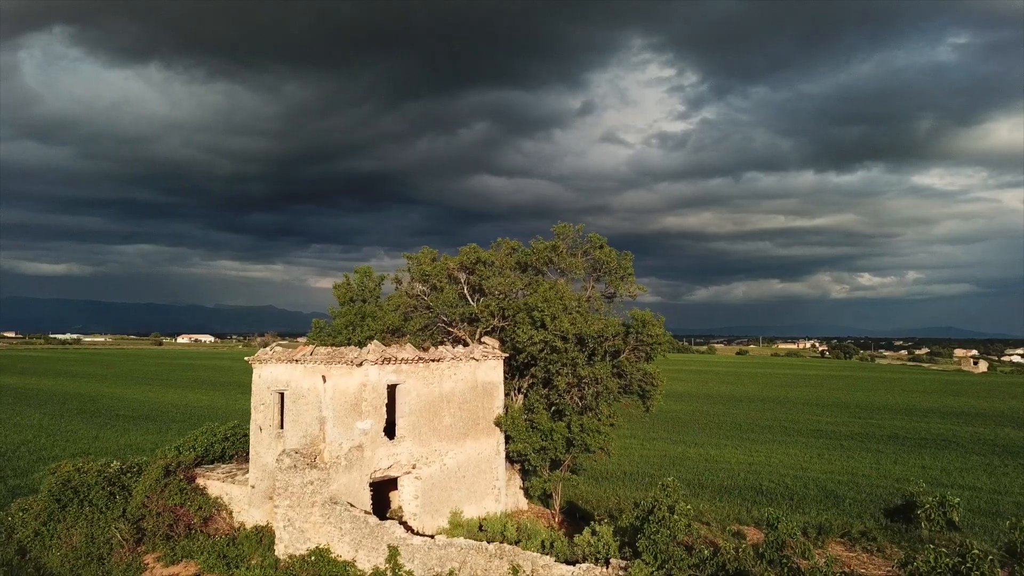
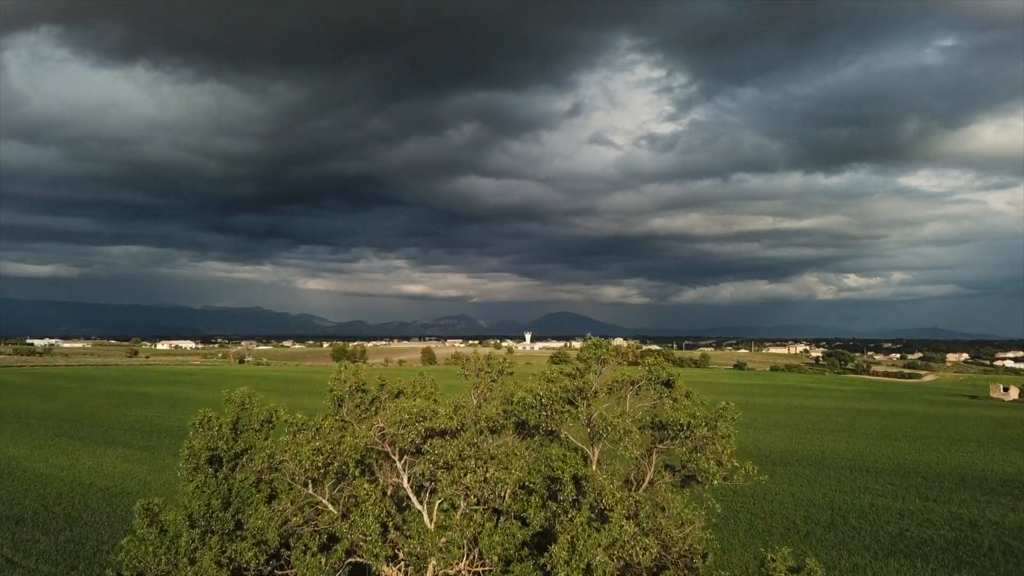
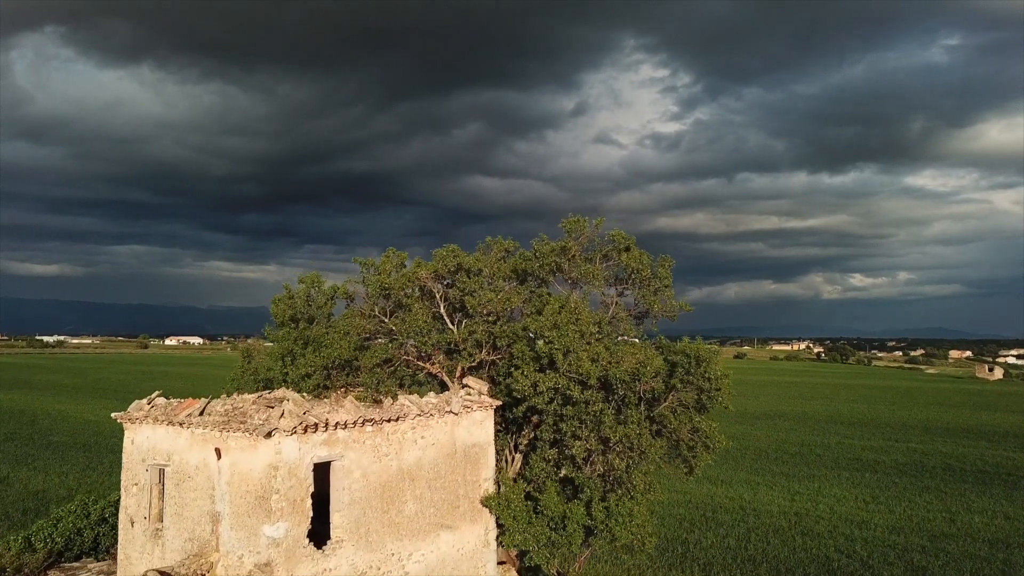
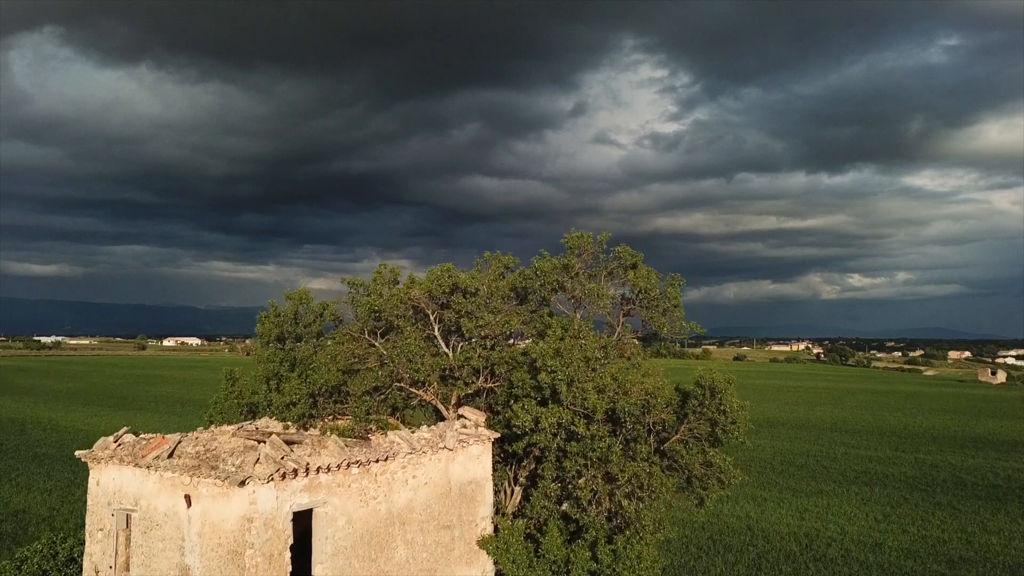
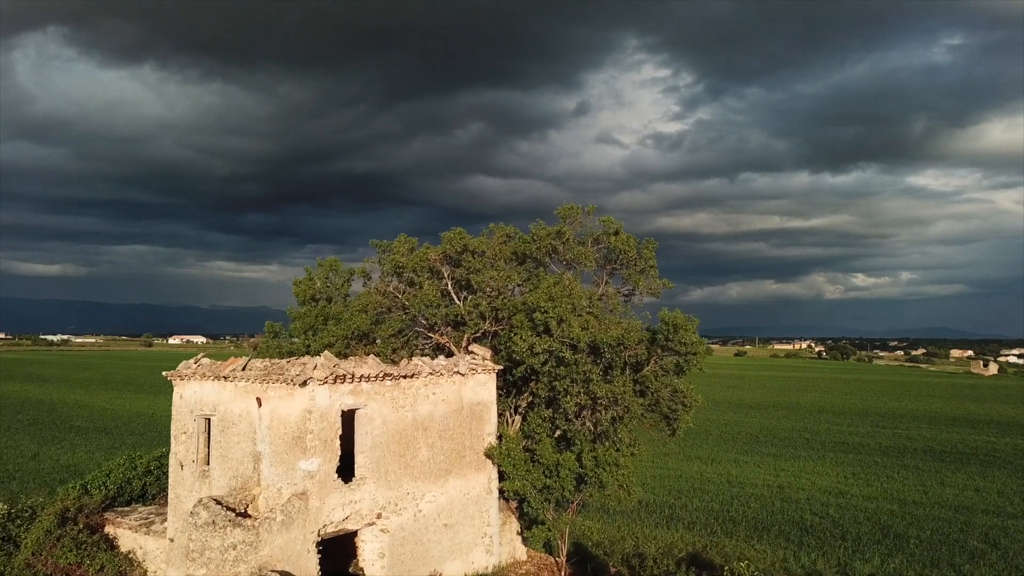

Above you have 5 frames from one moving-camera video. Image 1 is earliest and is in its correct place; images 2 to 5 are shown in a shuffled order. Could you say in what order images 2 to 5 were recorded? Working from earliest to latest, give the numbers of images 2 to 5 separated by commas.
5, 3, 4, 2
